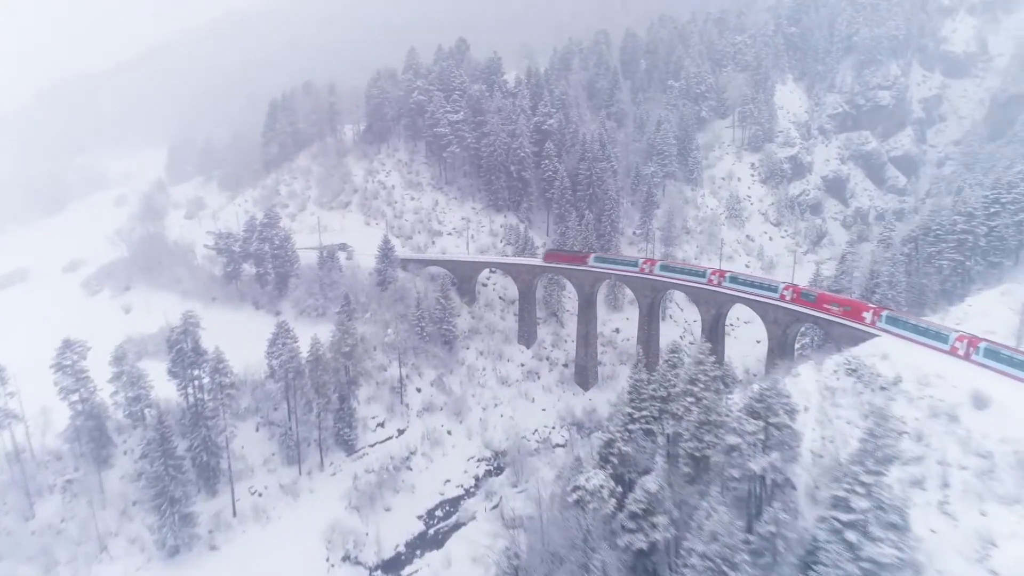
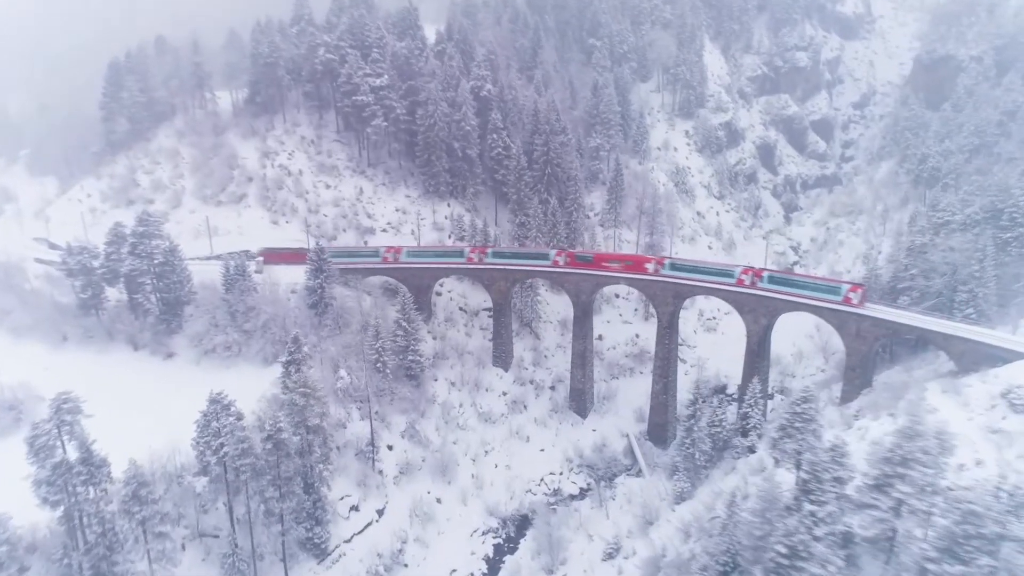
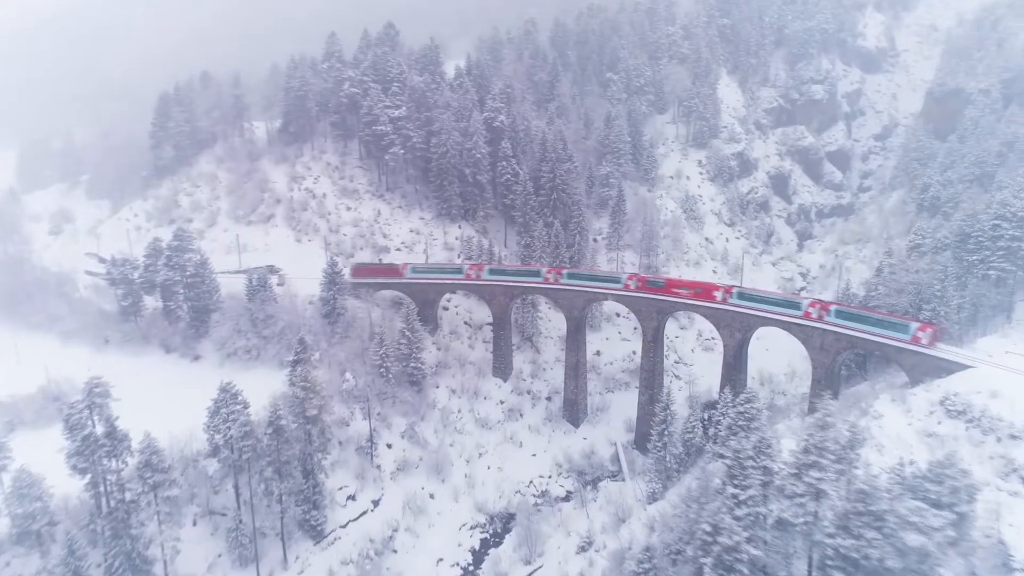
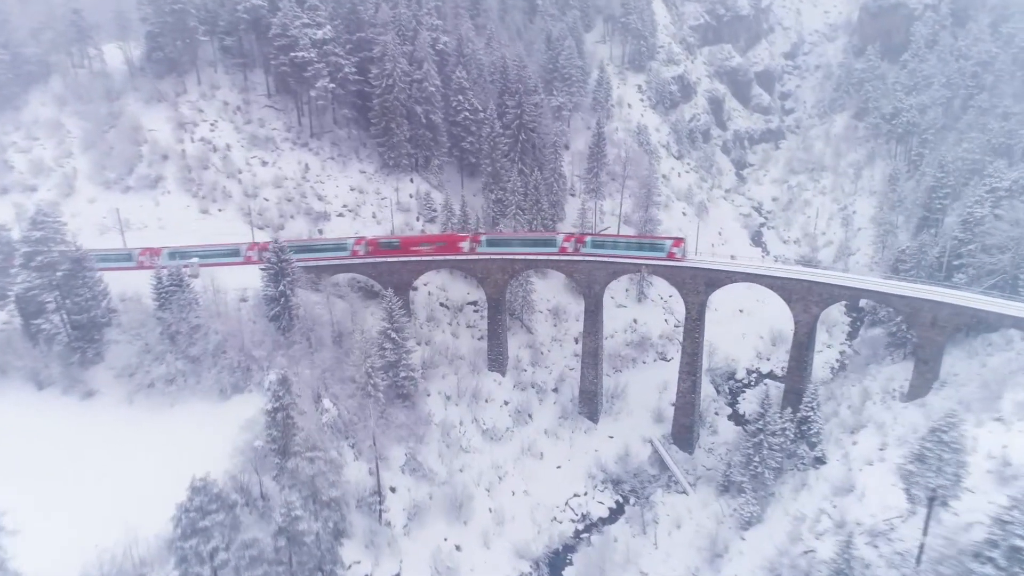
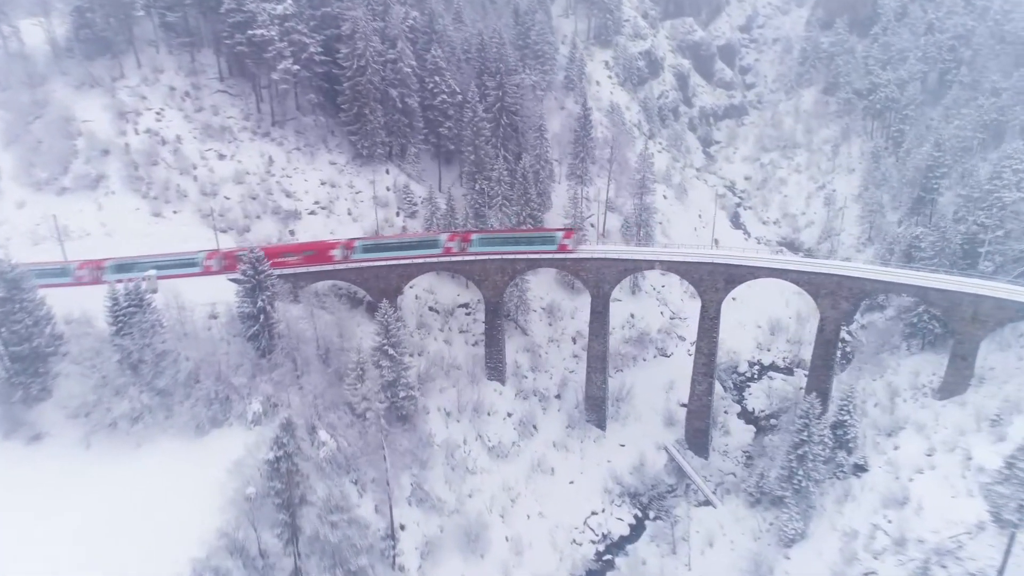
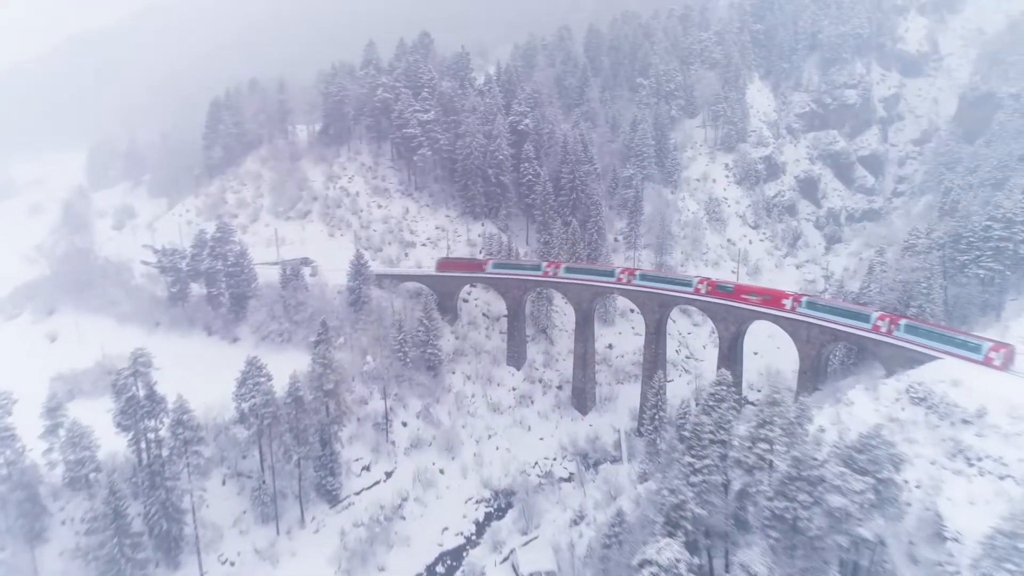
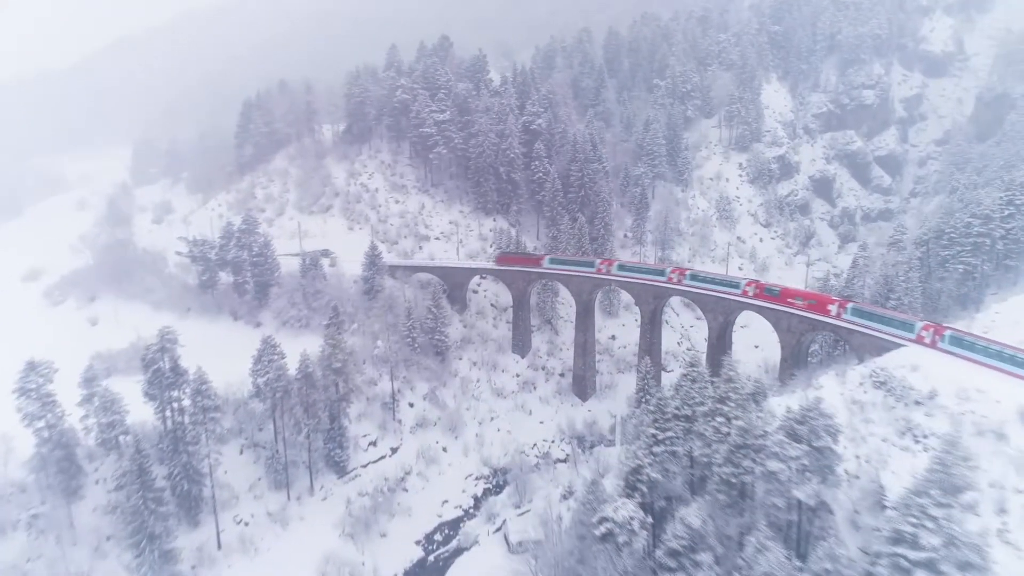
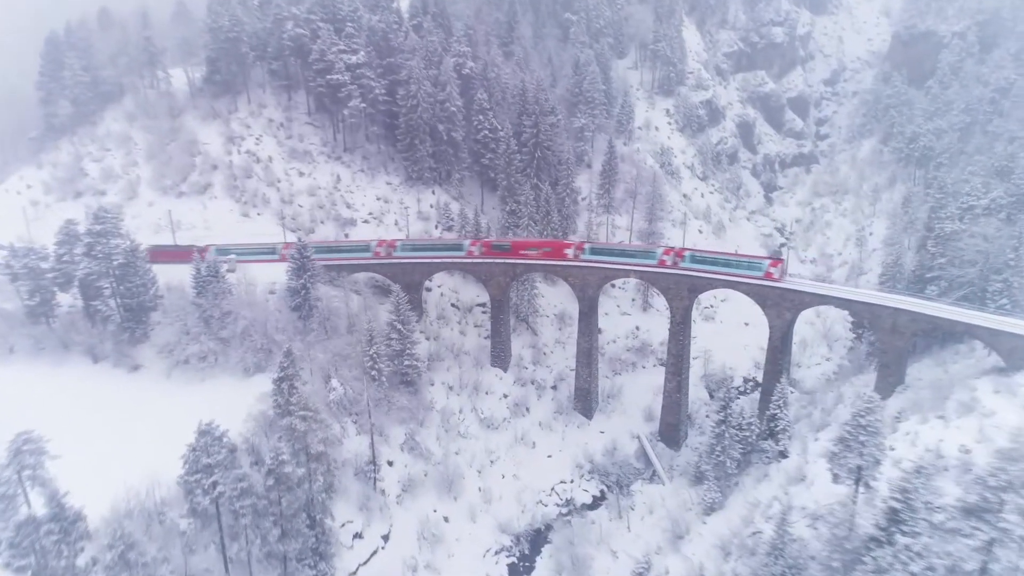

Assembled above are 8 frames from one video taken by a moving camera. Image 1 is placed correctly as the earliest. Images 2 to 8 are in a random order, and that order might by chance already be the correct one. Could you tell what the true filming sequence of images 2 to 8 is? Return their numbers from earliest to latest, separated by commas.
7, 6, 3, 2, 8, 4, 5
